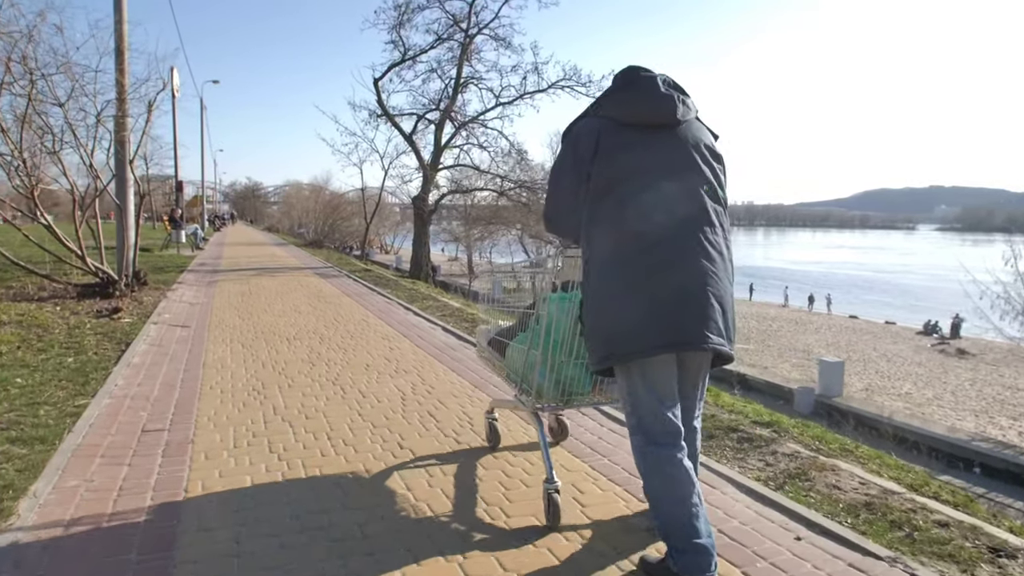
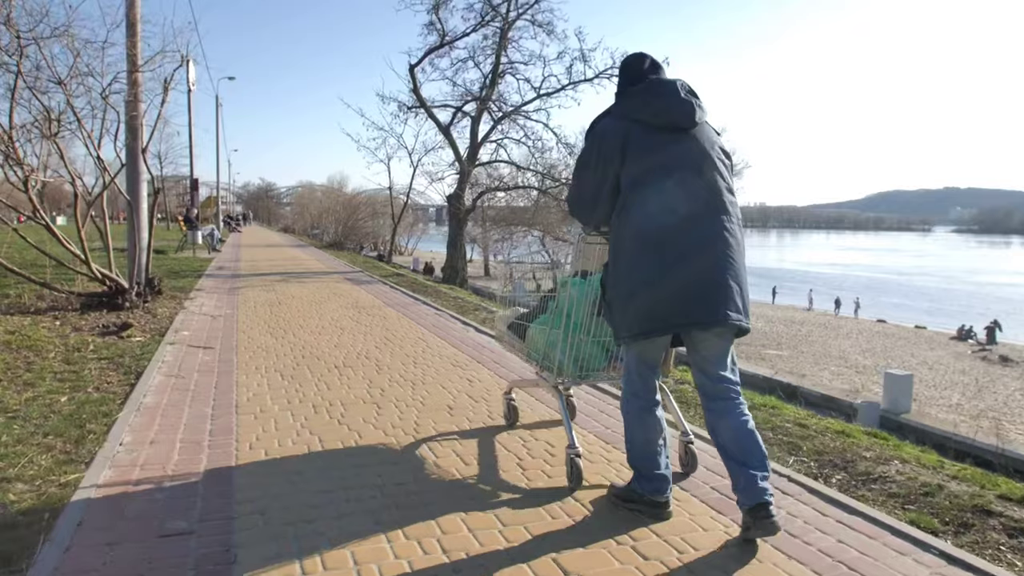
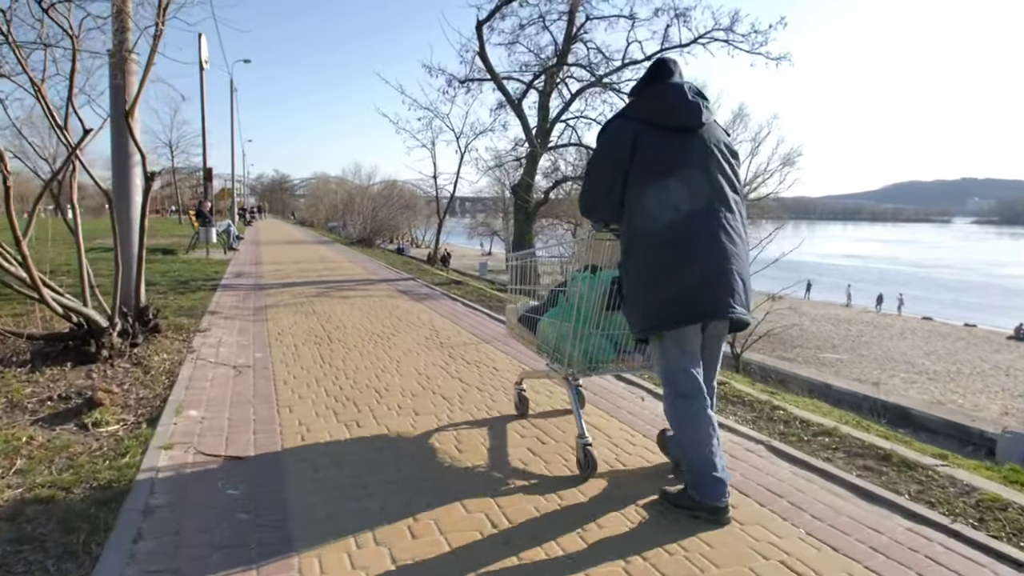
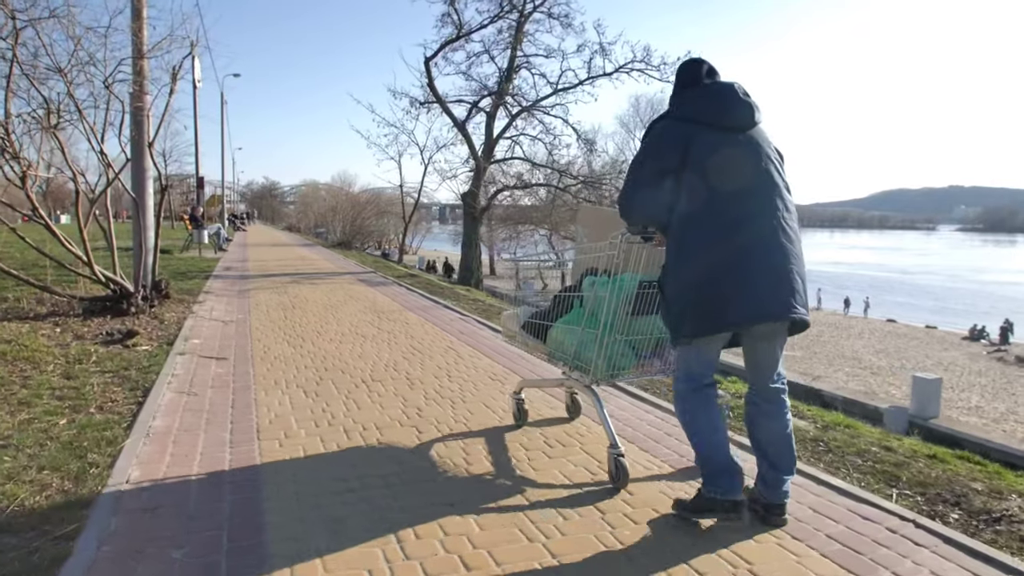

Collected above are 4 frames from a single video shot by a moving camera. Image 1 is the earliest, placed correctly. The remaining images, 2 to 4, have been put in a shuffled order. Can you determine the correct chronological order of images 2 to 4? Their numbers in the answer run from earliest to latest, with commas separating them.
2, 4, 3
